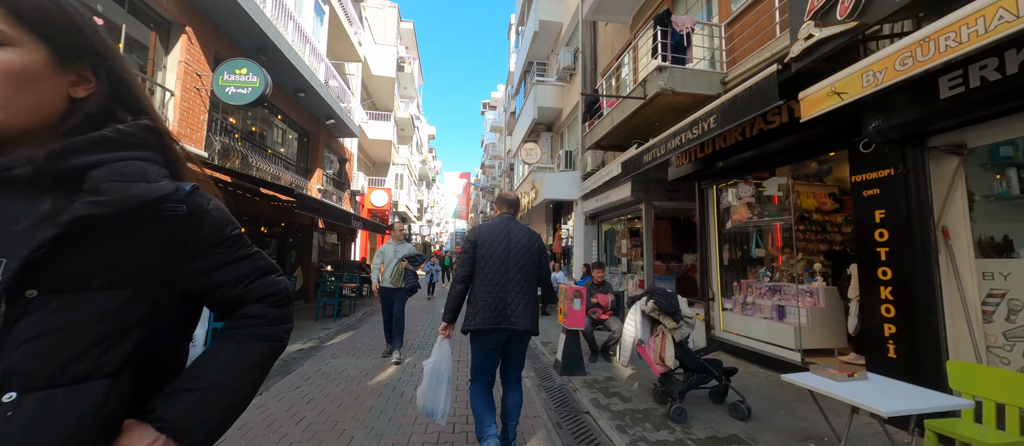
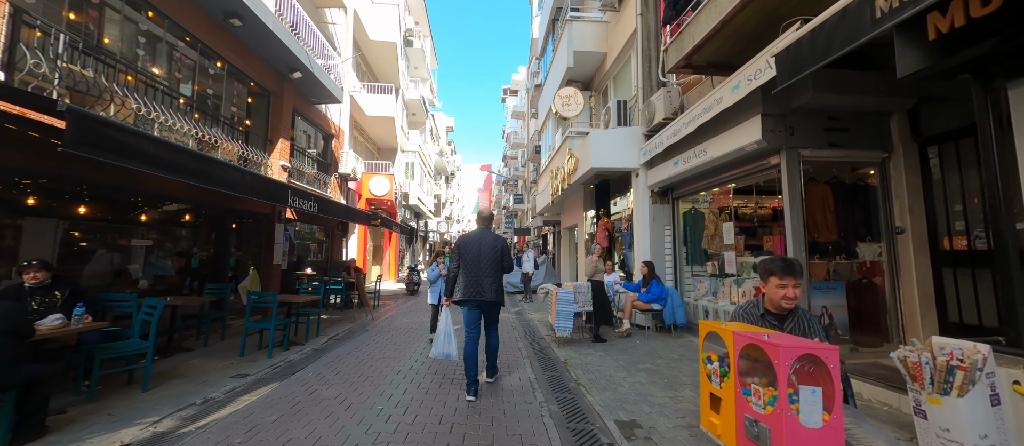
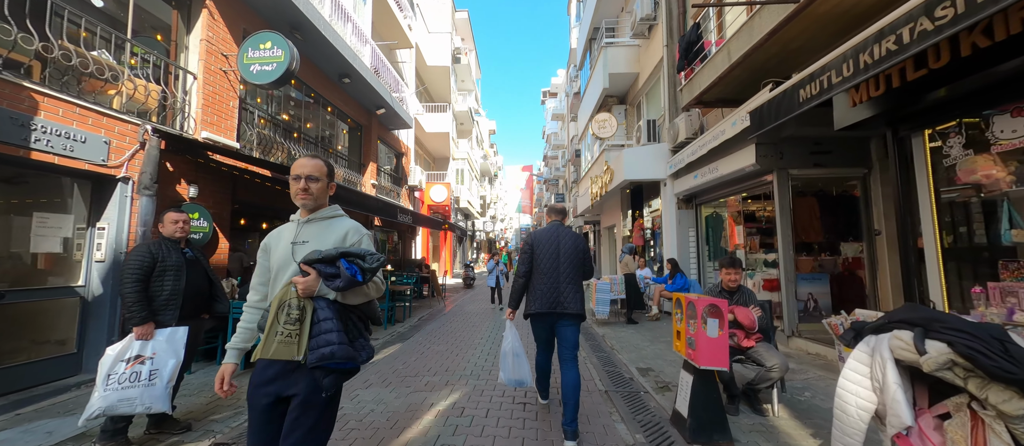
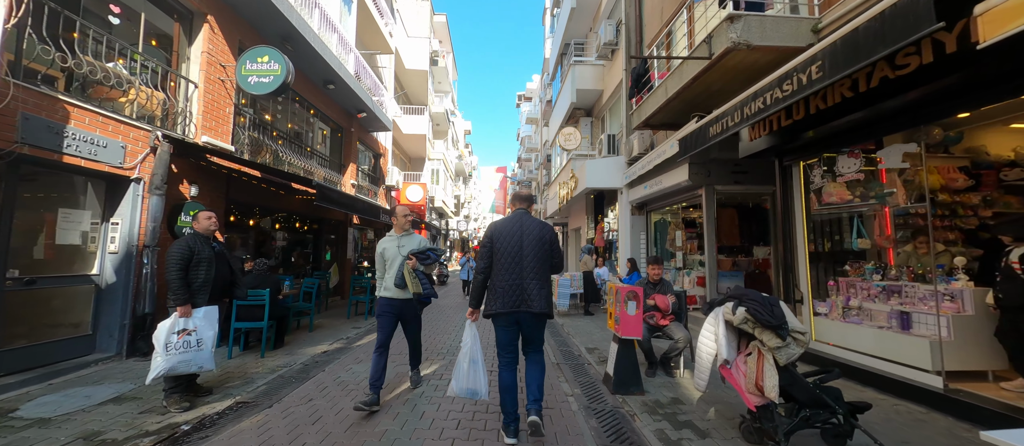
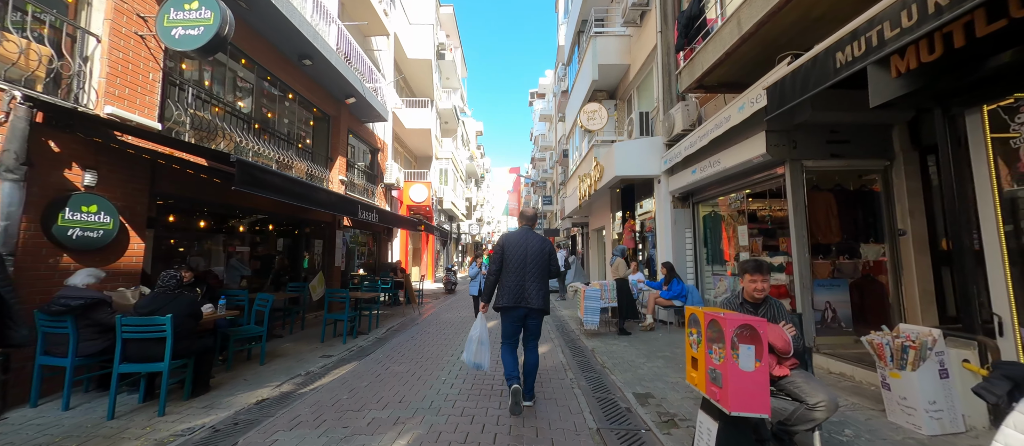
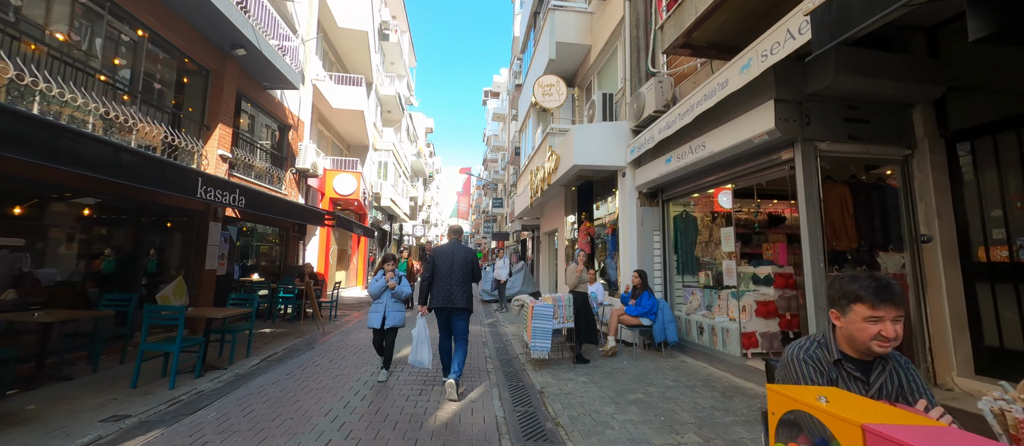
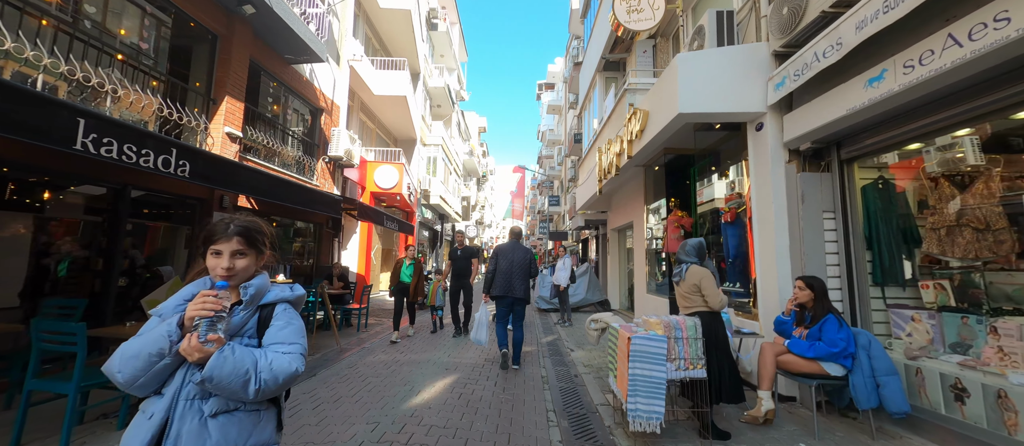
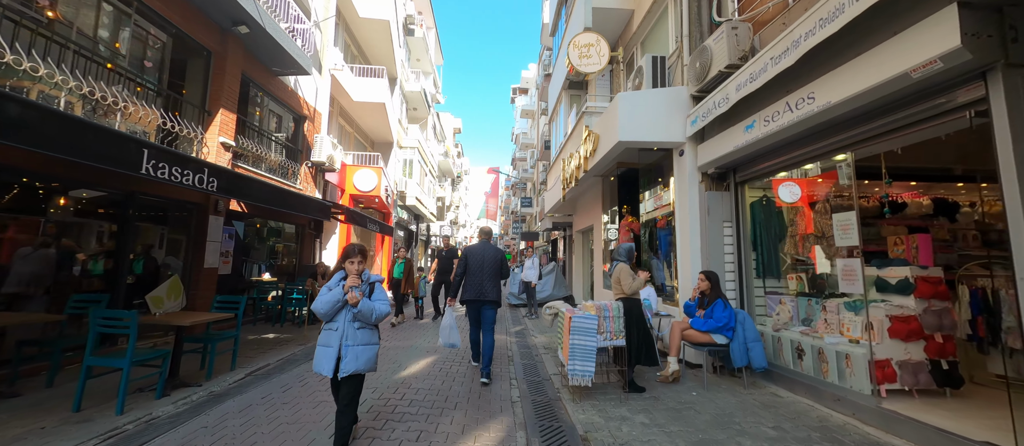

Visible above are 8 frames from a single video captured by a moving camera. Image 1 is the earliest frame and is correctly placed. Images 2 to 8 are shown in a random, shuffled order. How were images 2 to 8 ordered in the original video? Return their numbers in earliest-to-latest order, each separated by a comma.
4, 3, 5, 2, 6, 8, 7
